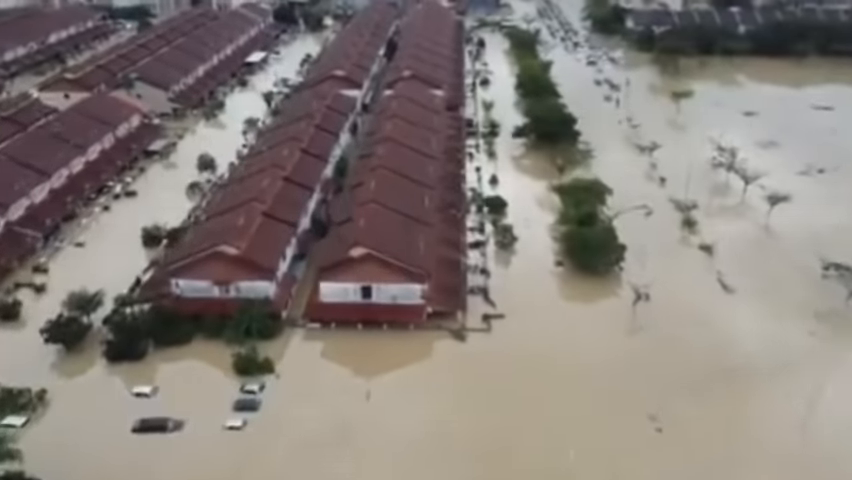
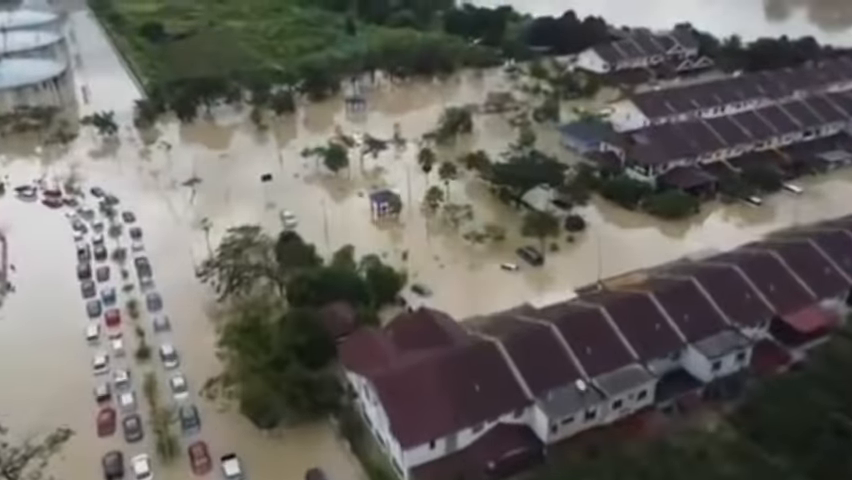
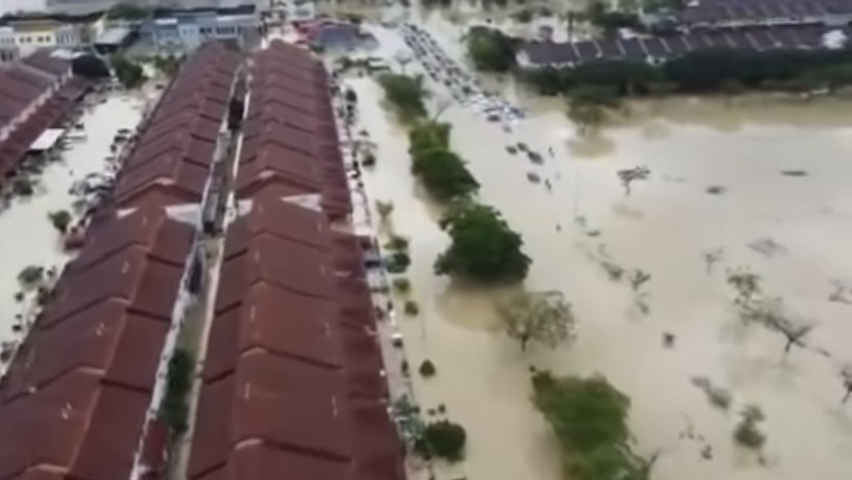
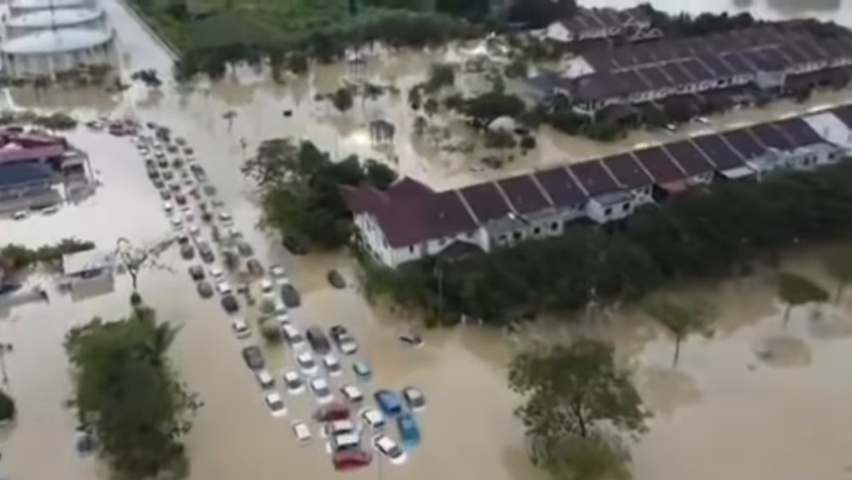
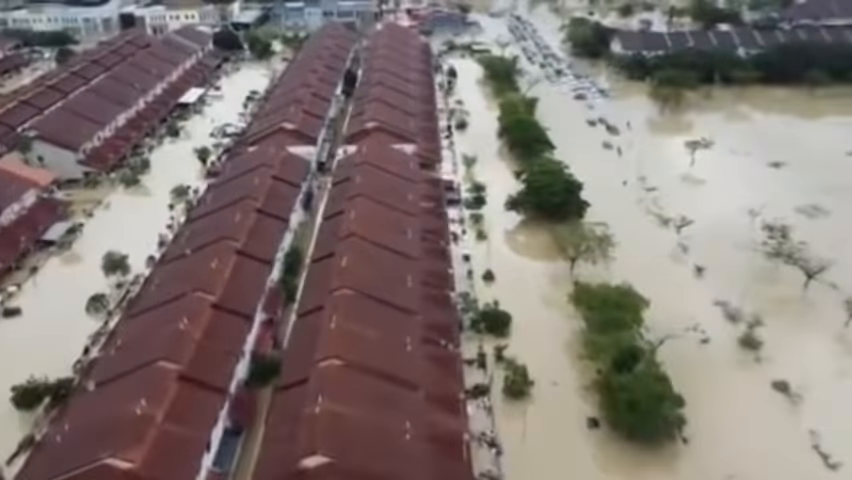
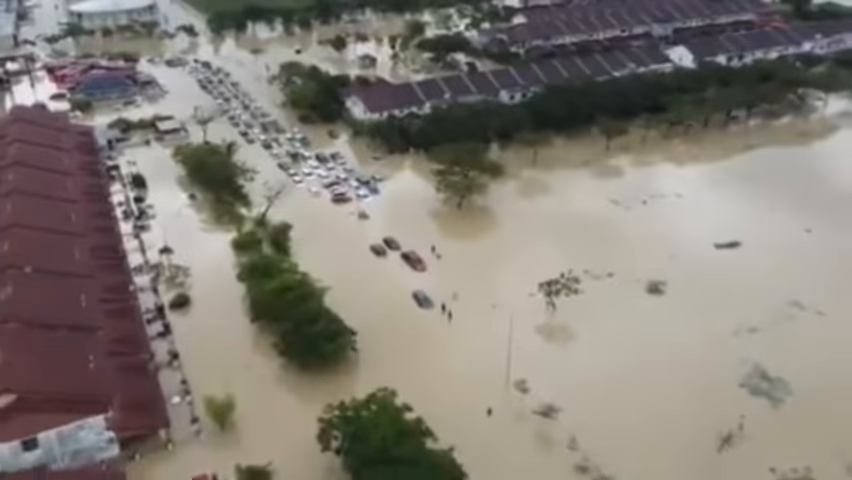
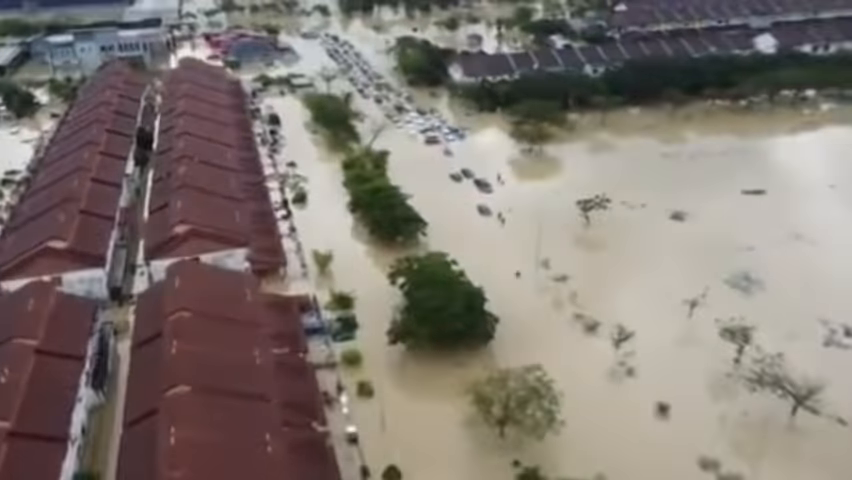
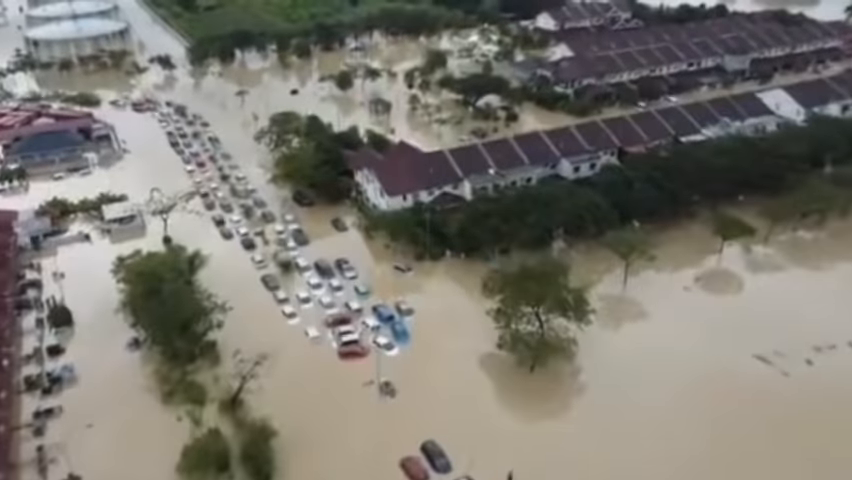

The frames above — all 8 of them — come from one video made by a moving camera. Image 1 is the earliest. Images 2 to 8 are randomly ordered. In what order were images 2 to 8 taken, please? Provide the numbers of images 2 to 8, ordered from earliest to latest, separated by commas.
5, 3, 7, 6, 8, 4, 2
